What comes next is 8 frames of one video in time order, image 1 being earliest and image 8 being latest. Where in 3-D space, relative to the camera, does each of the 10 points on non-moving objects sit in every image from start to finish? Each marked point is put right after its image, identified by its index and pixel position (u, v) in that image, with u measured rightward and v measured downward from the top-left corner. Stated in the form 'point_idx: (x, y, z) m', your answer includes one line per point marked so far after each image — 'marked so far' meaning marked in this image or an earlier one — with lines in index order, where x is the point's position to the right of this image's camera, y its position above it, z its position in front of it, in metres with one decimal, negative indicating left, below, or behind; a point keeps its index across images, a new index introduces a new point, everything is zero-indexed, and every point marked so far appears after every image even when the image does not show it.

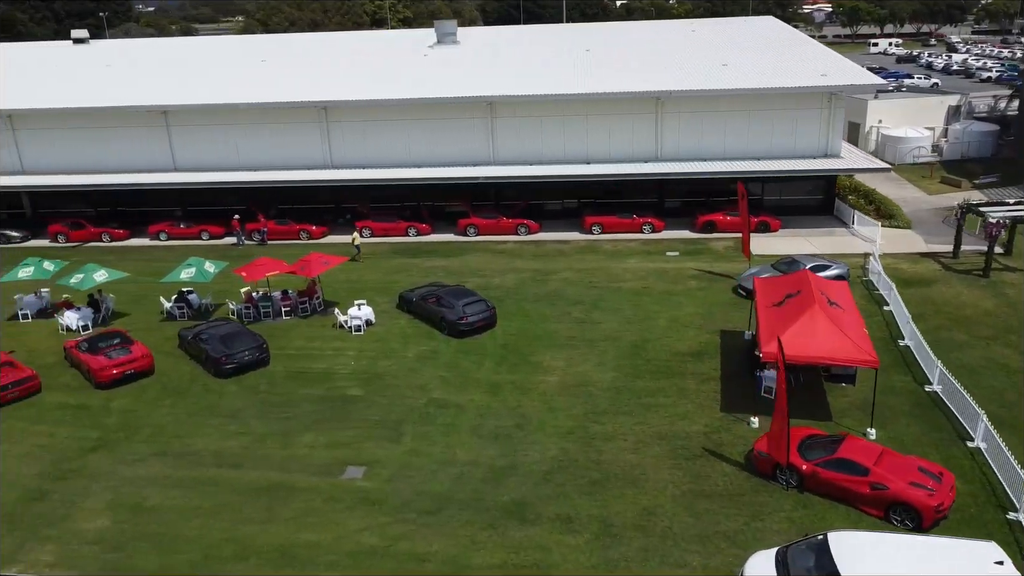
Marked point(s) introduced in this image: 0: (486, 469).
0: (-0.7, -4.5, +19.4) m
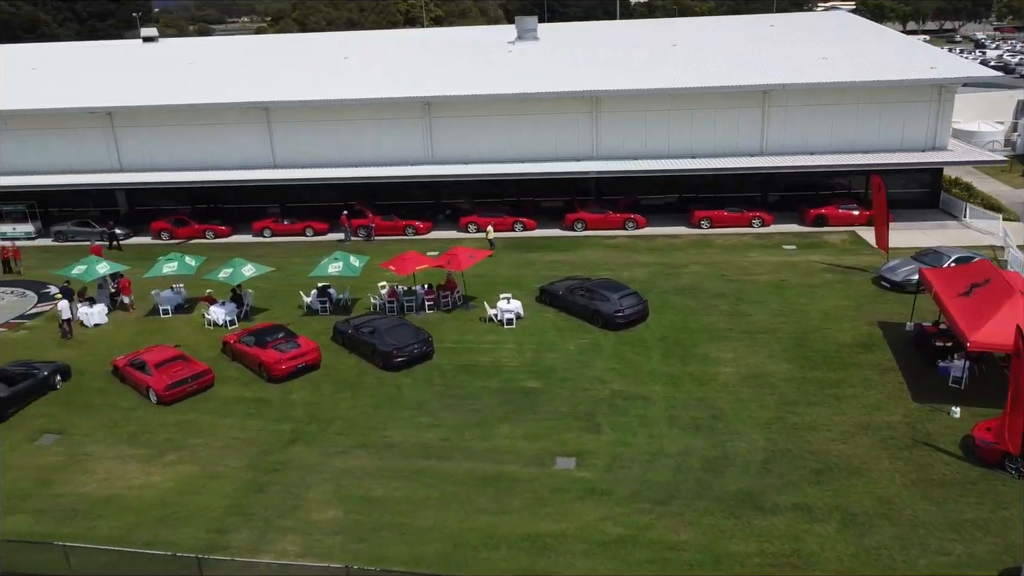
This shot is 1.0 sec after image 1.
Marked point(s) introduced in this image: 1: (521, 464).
0: (+4.7, -4.3, +19.3) m
1: (+0.2, -4.4, +19.5) m
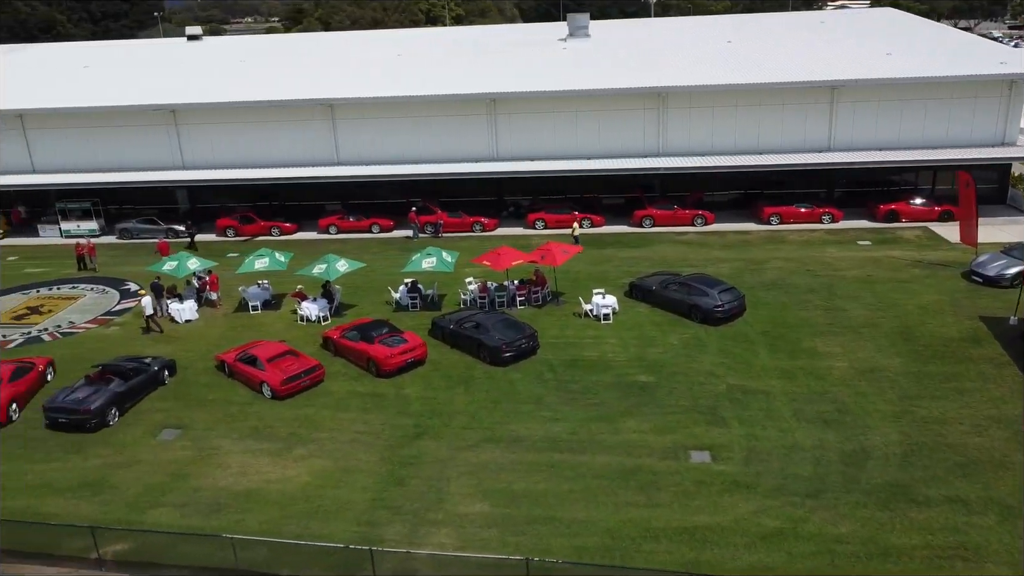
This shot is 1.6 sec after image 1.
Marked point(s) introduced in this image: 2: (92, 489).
0: (+8.1, -4.1, +19.3) m
1: (+3.6, -4.3, +19.4) m
2: (-10.4, -5.0, +19.1) m
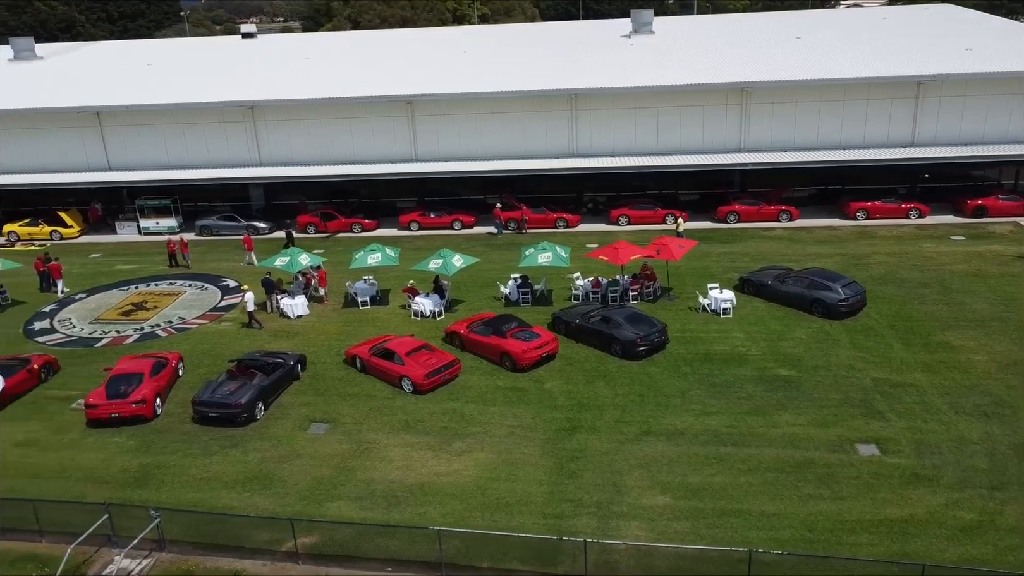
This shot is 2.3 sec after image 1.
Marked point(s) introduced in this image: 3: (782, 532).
0: (+12.3, -3.9, +19.2) m
1: (+7.8, -4.1, +19.3) m
2: (-6.2, -4.8, +19.1) m
3: (+5.8, -5.2, +16.5) m
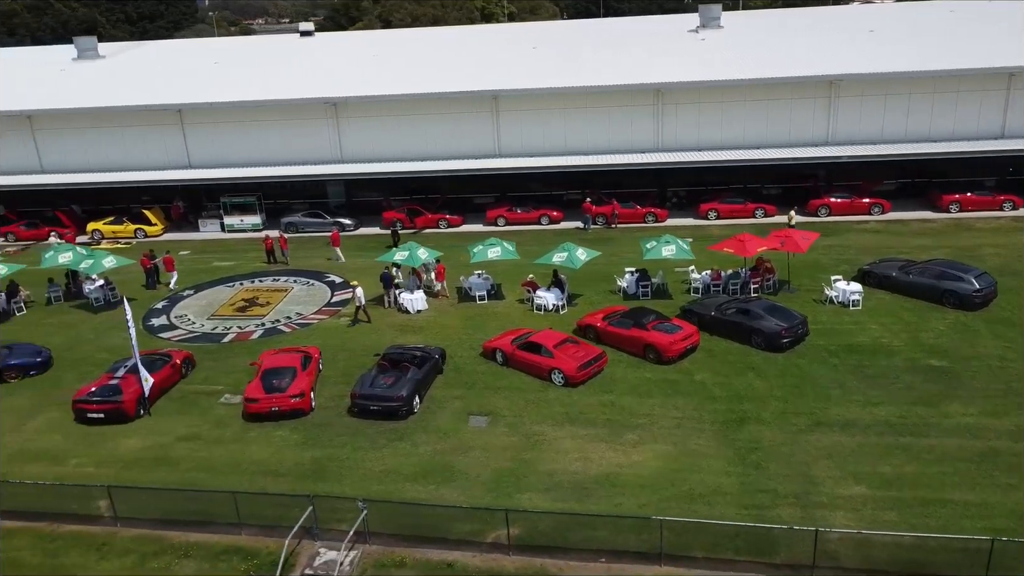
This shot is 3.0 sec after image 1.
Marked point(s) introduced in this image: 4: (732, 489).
0: (+16.7, -3.6, +19.0) m
1: (+12.3, -3.8, +19.2) m
2: (-1.7, -4.6, +19.0) m
3: (+10.2, -4.9, +16.4) m
4: (+5.1, -4.7, +17.9) m
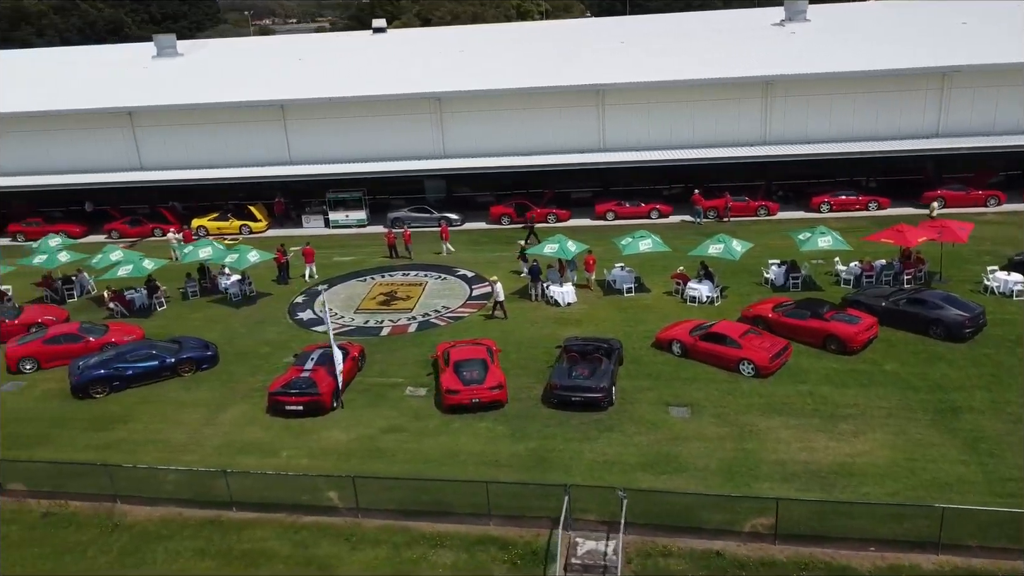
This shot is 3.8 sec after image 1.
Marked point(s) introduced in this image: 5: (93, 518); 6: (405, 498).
0: (+22.3, -3.2, +18.8) m
1: (+17.8, -3.4, +19.0) m
2: (+3.8, -4.3, +18.9) m
3: (+15.7, -4.6, +16.2) m
4: (+10.6, -4.4, +17.7) m
5: (-10.0, -5.5, +18.5) m
6: (-2.4, -4.8, +17.5) m
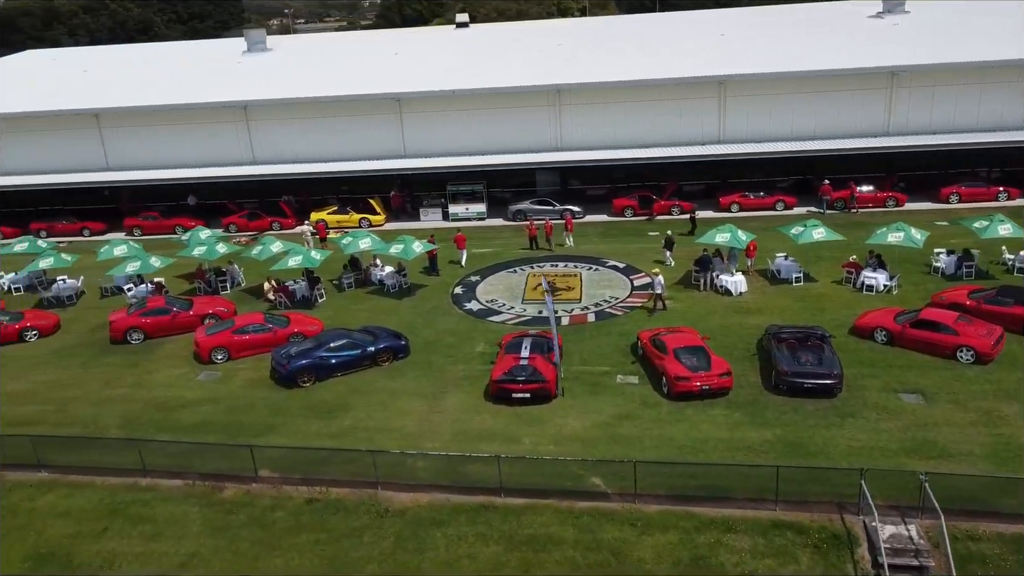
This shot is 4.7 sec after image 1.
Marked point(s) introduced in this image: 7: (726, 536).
0: (+28.6, -2.8, +18.5) m
1: (+24.1, -3.0, +18.8) m
2: (+10.1, -3.9, +18.8) m
3: (+22.0, -4.2, +16.0) m
4: (+16.9, -4.0, +17.5) m
5: (-3.7, -5.2, +18.5) m
6: (+3.9, -4.4, +17.4) m
7: (+4.6, -5.4, +16.6) m
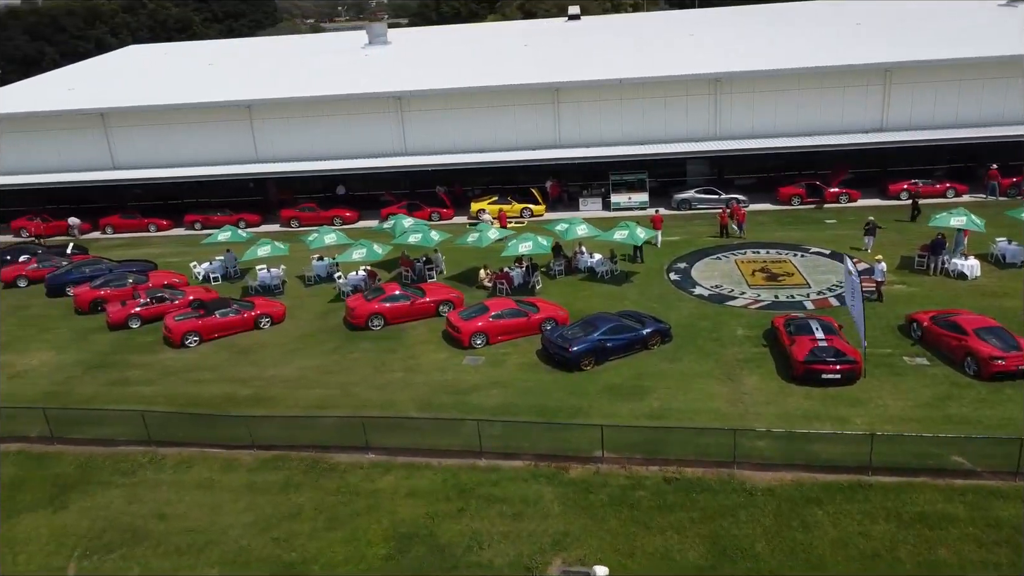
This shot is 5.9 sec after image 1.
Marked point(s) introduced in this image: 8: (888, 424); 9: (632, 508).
0: (+37.2, -2.1, +18.2) m
1: (+32.7, -2.4, +18.4) m
2: (+18.7, -3.3, +18.5) m
3: (+30.6, -3.6, +15.7) m
4: (+25.5, -3.3, +17.2) m
5: (+4.9, -4.7, +18.3) m
6: (+12.4, -3.8, +17.2) m
7: (+13.1, -4.8, +16.4) m
8: (+9.6, -3.5, +19.8) m
9: (+2.8, -5.1, +18.0) m
